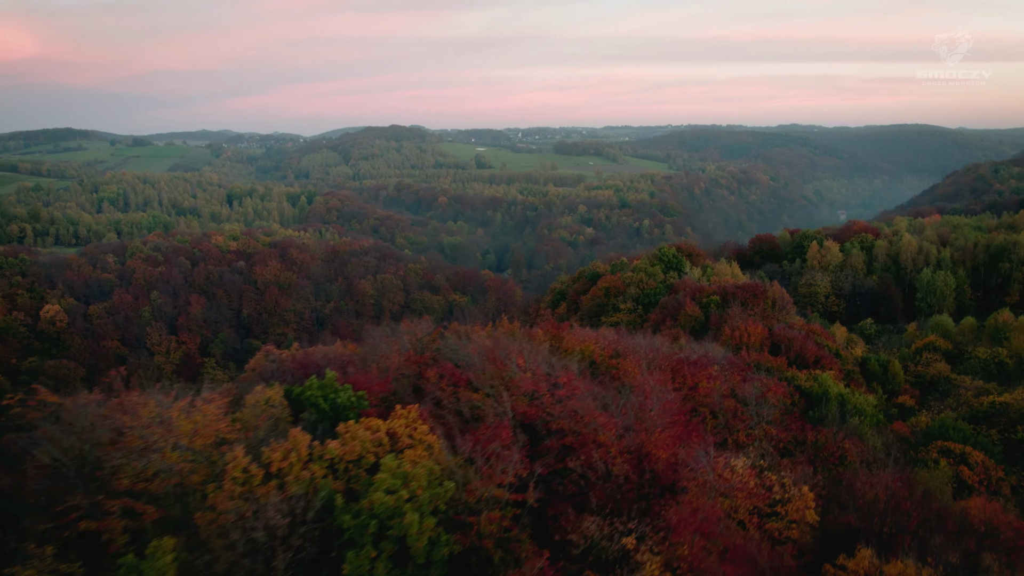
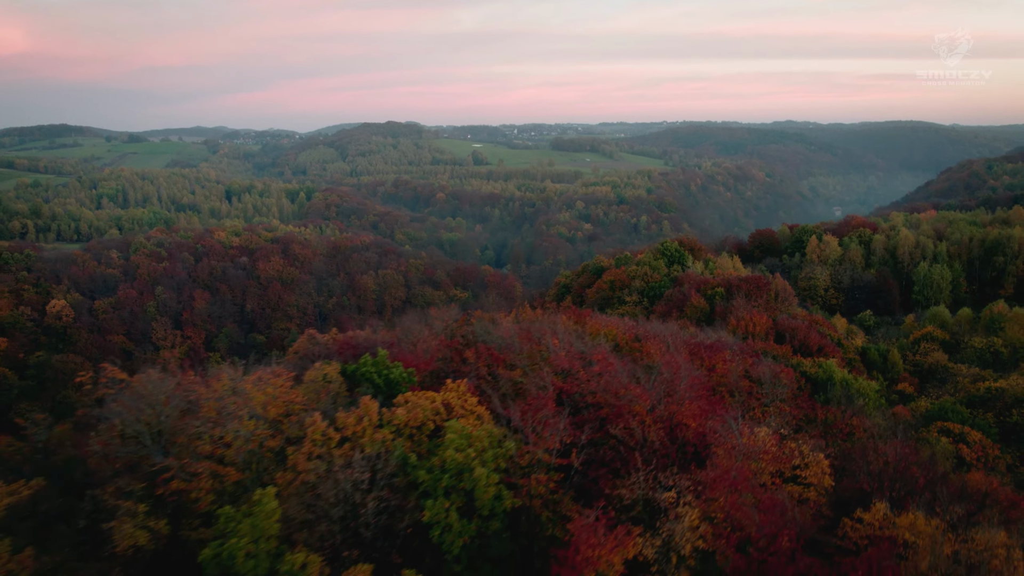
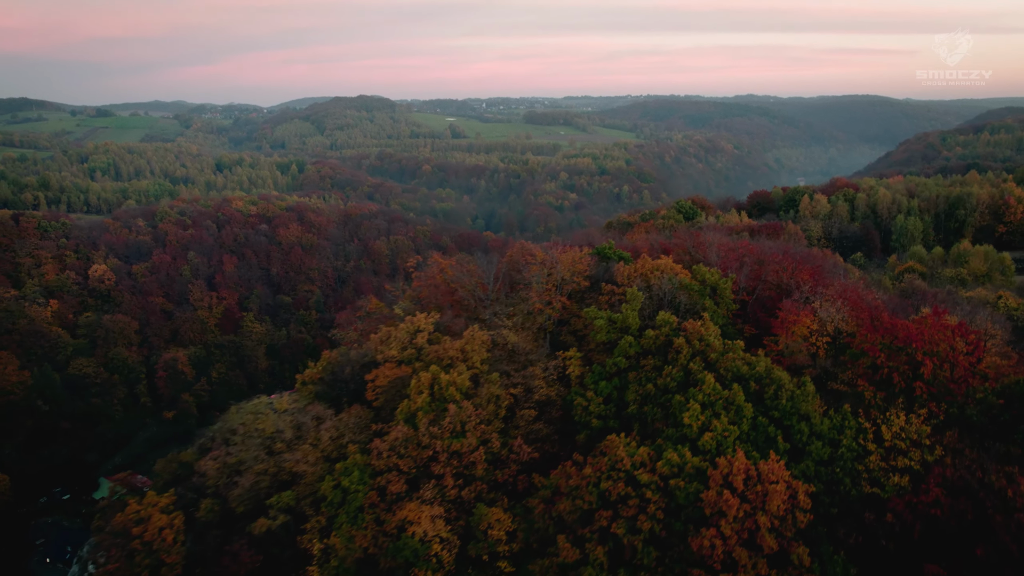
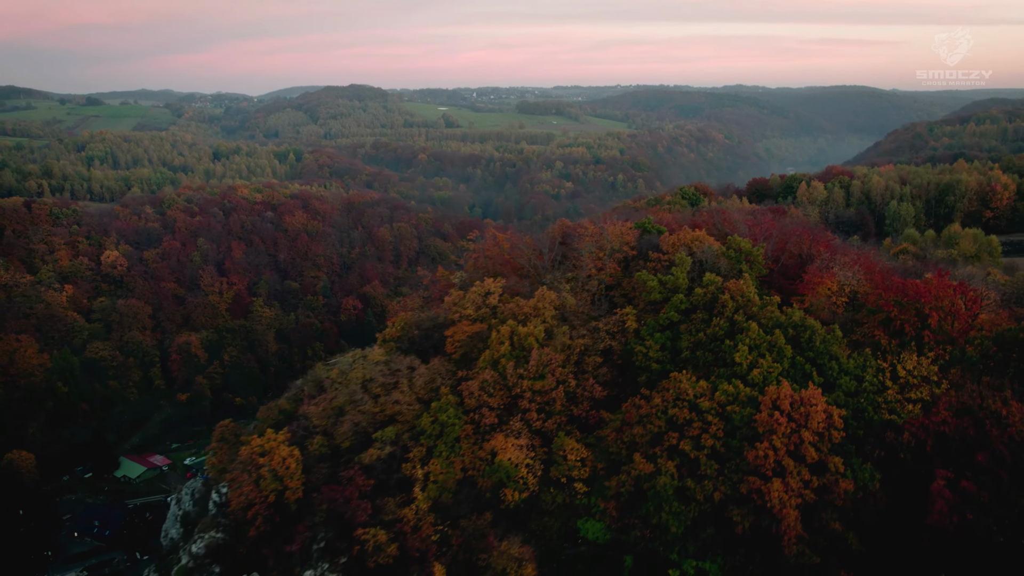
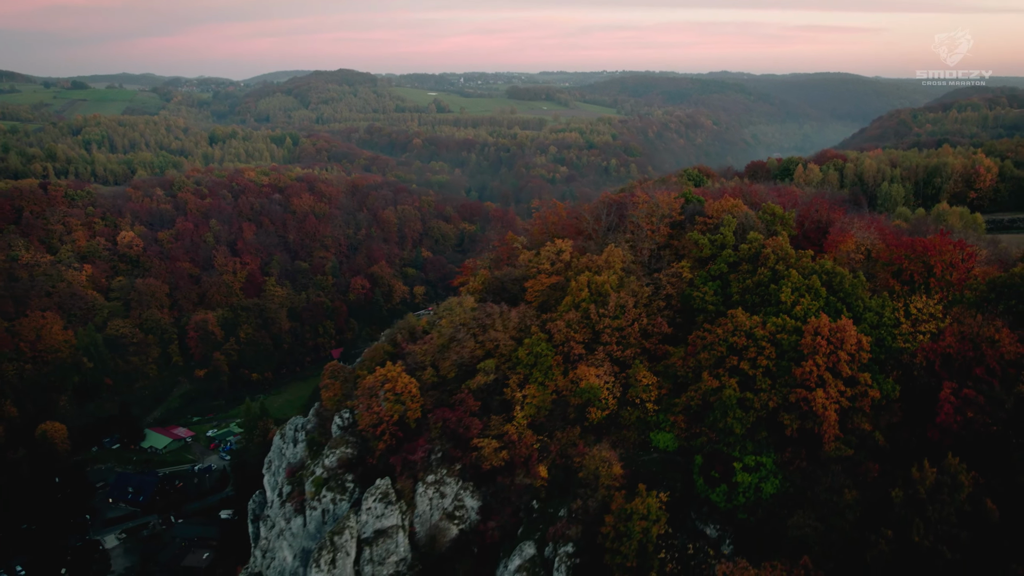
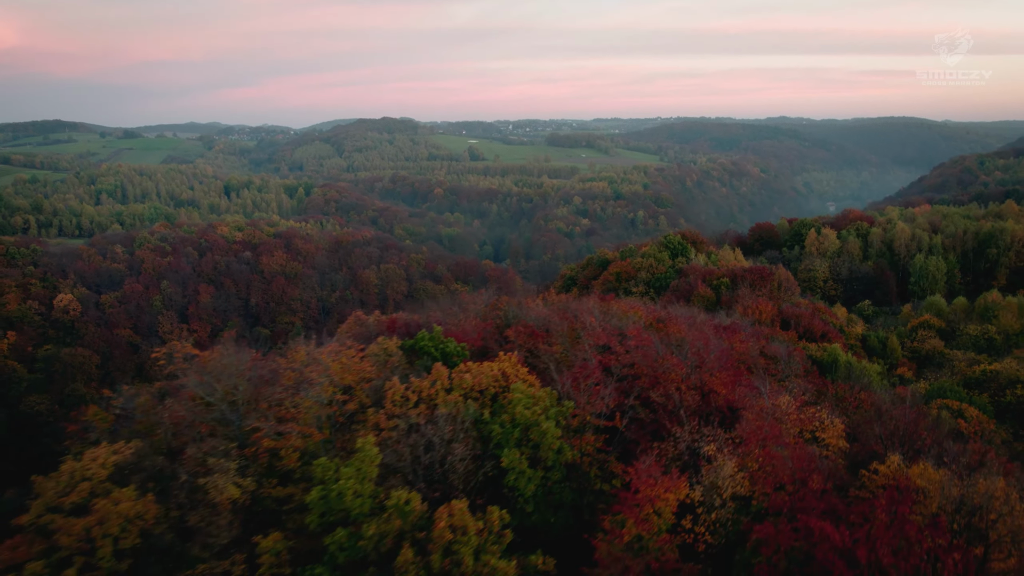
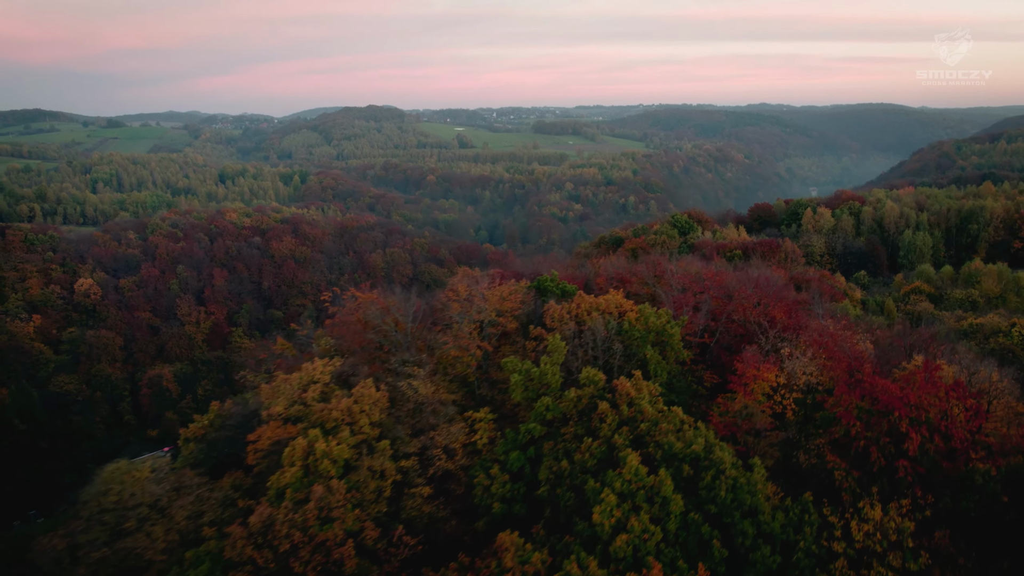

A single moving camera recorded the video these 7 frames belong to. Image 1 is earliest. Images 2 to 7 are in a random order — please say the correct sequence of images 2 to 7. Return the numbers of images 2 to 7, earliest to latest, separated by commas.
2, 6, 7, 3, 4, 5
